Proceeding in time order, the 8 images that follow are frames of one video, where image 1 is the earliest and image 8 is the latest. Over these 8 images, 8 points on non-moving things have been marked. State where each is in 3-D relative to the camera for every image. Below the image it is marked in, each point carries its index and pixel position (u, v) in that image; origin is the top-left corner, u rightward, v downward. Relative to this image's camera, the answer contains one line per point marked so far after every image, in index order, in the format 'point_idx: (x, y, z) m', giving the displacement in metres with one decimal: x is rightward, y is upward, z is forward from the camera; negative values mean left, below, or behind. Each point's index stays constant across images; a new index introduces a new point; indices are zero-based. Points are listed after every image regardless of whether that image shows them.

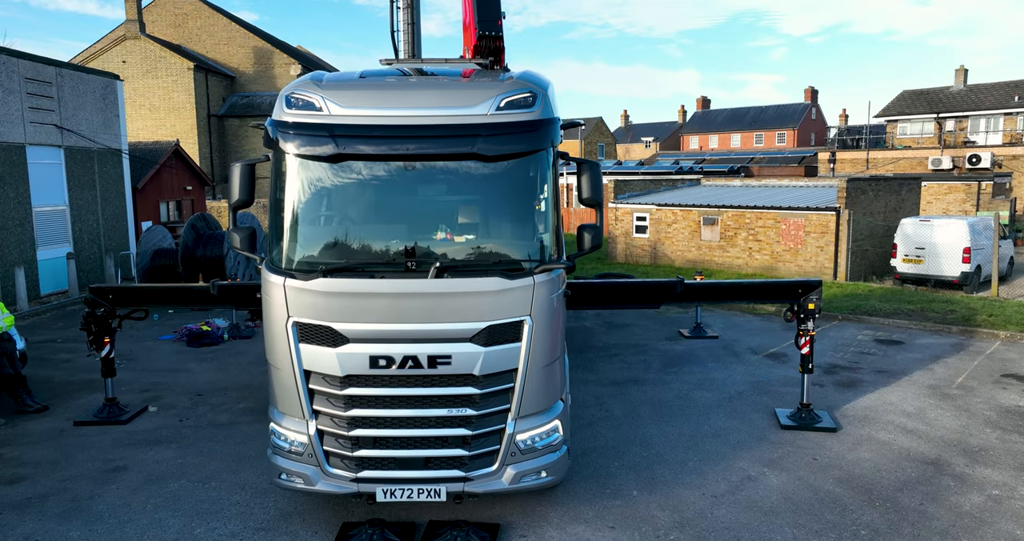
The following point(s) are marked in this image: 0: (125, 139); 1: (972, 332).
0: (-7.7, +2.6, +14.1) m
1: (+5.9, -0.8, +9.2) m
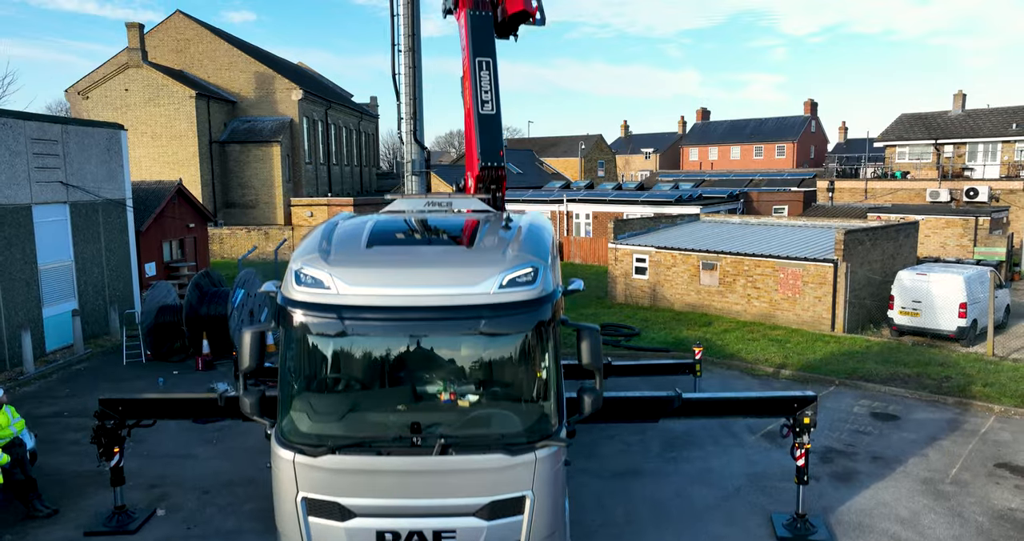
0: (-7.7, +1.6, +14.2) m
1: (+5.9, -1.8, +9.3) m
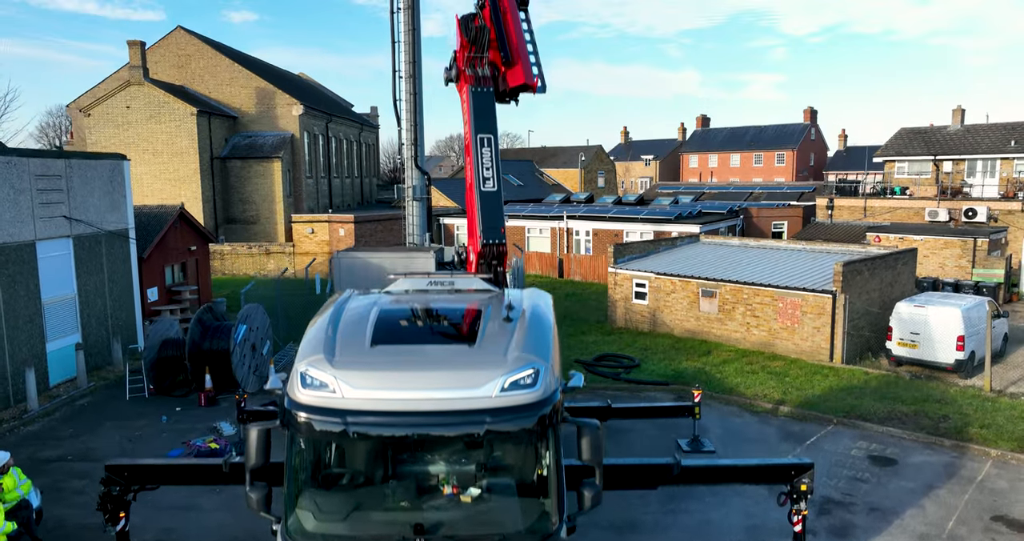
0: (-7.7, +1.0, +14.3) m
1: (+5.9, -2.3, +9.4) m
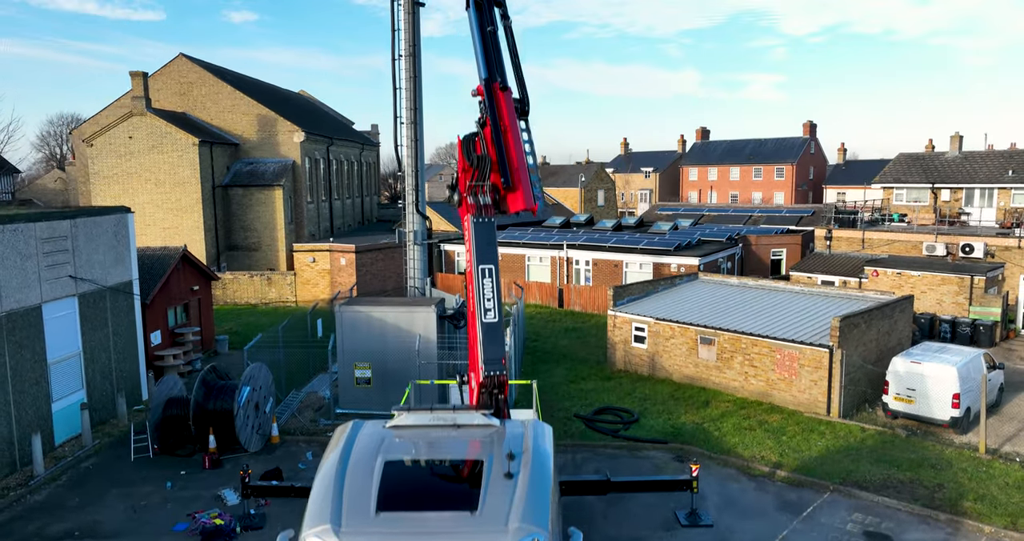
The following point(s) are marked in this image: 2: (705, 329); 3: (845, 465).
0: (-7.6, 0.0, +14.4) m
1: (+5.9, -3.4, +9.5) m
2: (+4.2, -1.3, +15.6) m
3: (+5.3, -3.1, +11.3) m
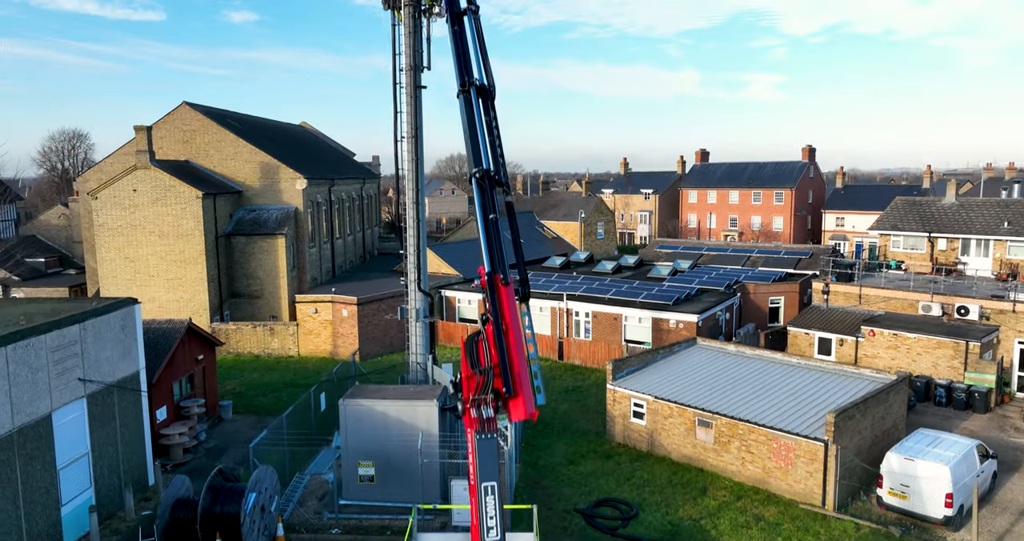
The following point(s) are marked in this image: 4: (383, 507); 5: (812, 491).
0: (-7.6, -1.9, +14.7) m
1: (+6.0, -5.2, +9.7) m
2: (+4.2, -3.1, +15.8) m
3: (+5.3, -5.0, +11.5) m
4: (-2.5, -4.6, +13.9) m
5: (+6.0, -4.4, +14.2) m
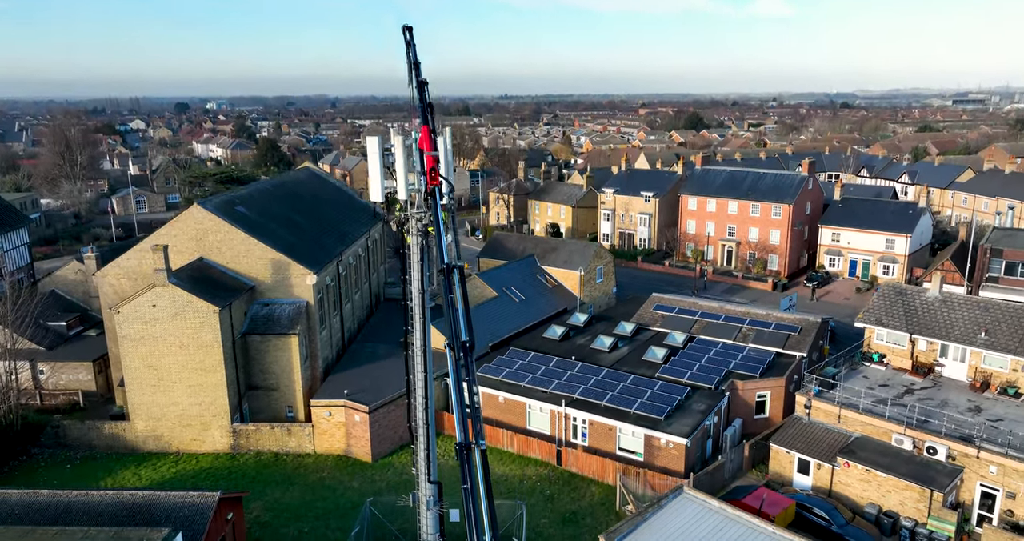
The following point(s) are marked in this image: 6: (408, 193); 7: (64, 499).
0: (-7.6, -7.2, +16.5) m
1: (+6.0, -11.1, +11.9) m
2: (+4.3, -8.4, +17.8) m
3: (+5.3, -10.6, +13.7) m
4: (-2.5, -10.1, +16.0) m
5: (+6.0, -9.8, +16.2) m
6: (-2.5, +1.8, +16.7) m
7: (-12.6, -6.3, +19.9) m
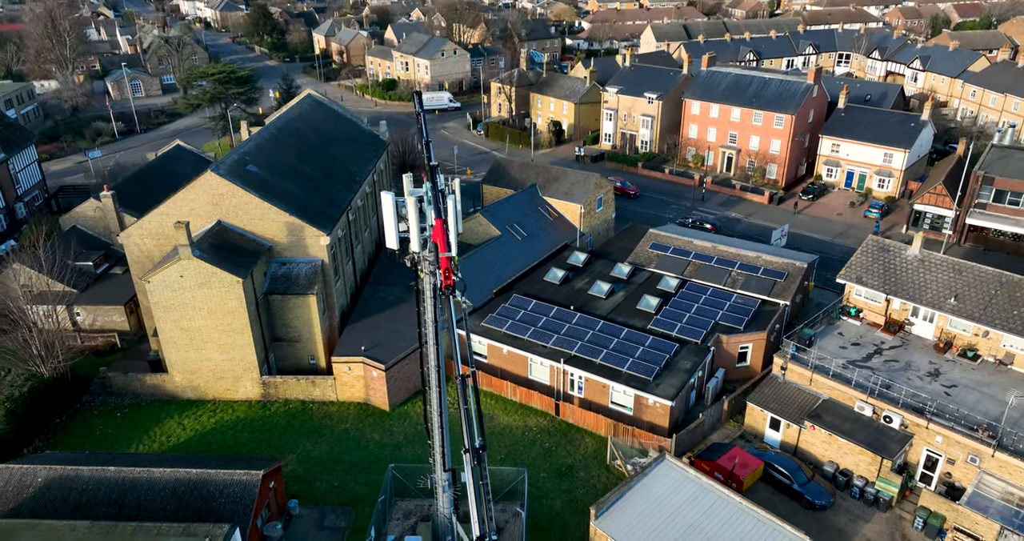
0: (-7.5, -8.2, +19.9) m
1: (+6.1, -13.0, +16.2) m
2: (+4.4, -9.1, +21.4) m
3: (+5.4, -12.1, +17.9) m
4: (-2.4, -11.1, +20.0) m
5: (+6.1, -10.8, +20.2) m
6: (-2.3, +0.7, +18.2) m
7: (-12.5, -6.6, +23.1) m
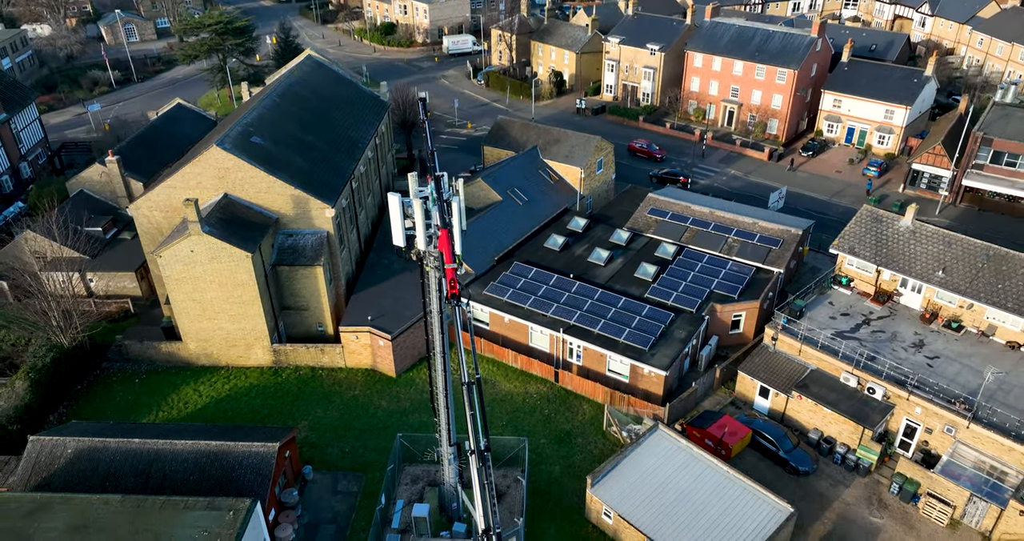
0: (-7.4, -7.9, +21.5) m
1: (+6.1, -13.0, +18.3) m
2: (+4.5, -8.7, +23.0) m
3: (+5.5, -12.0, +19.8) m
4: (-2.3, -10.8, +21.9) m
5: (+6.2, -10.5, +22.0) m
6: (-2.3, +0.7, +19.0) m
7: (-12.4, -6.1, +24.6) m
